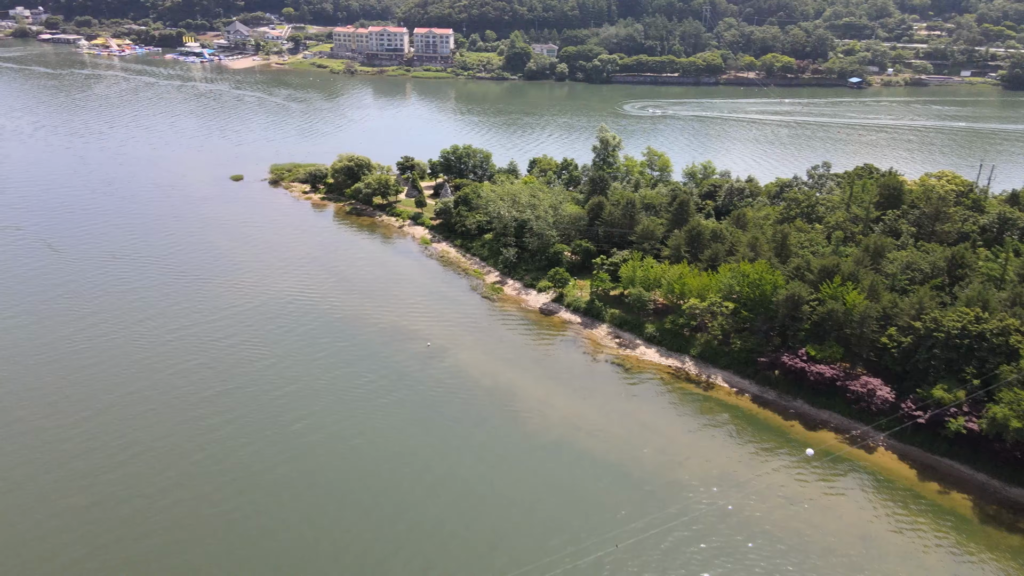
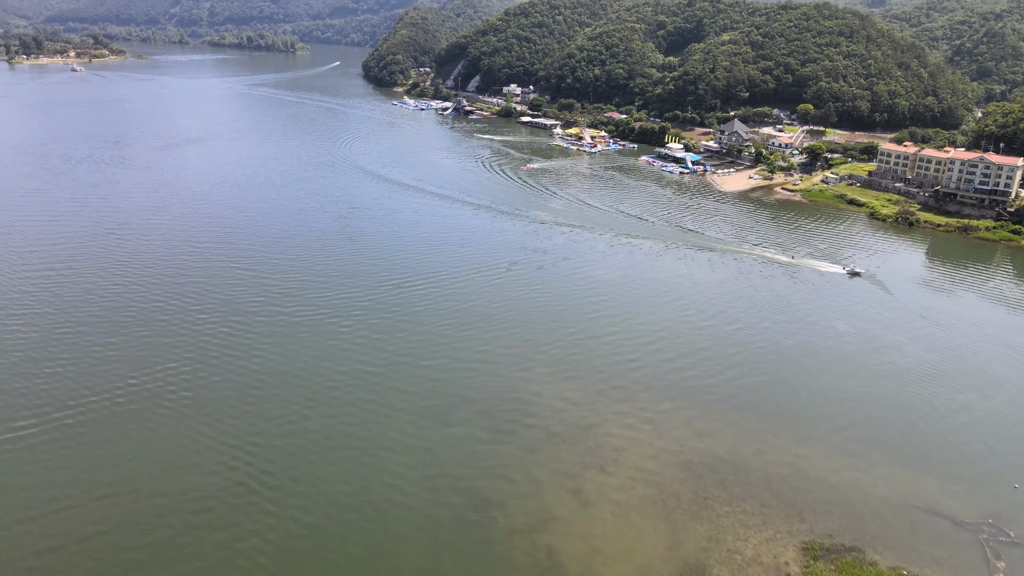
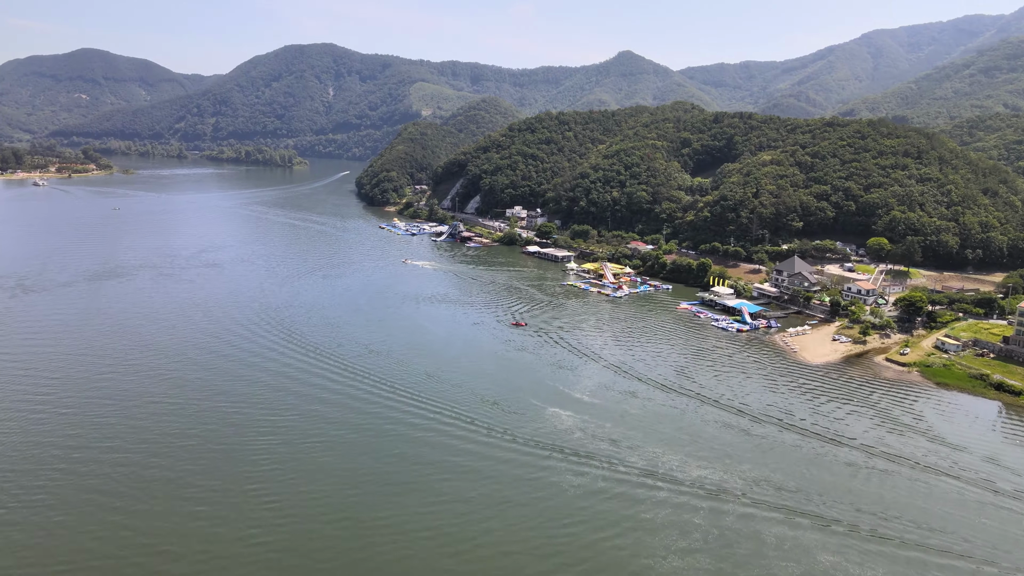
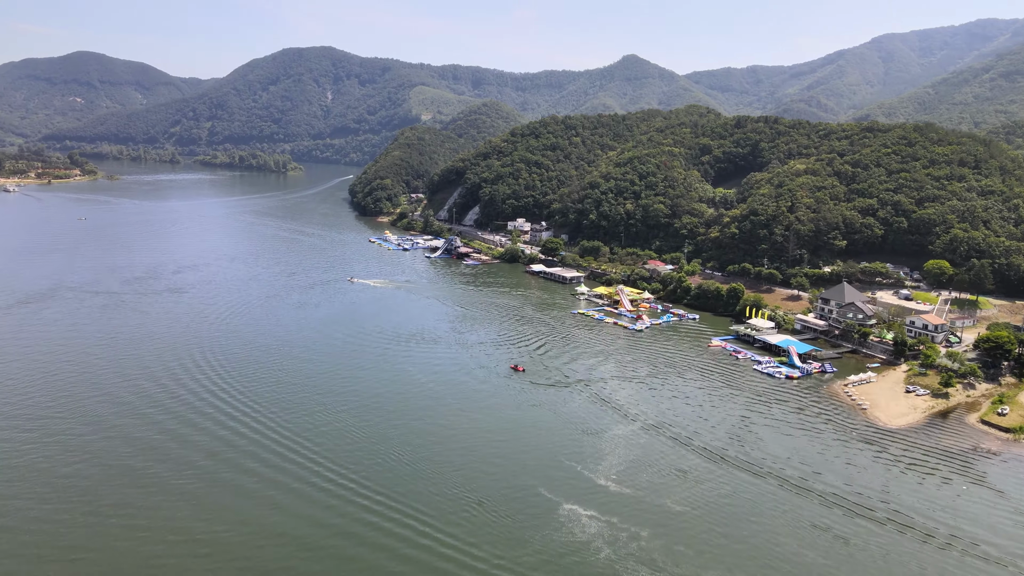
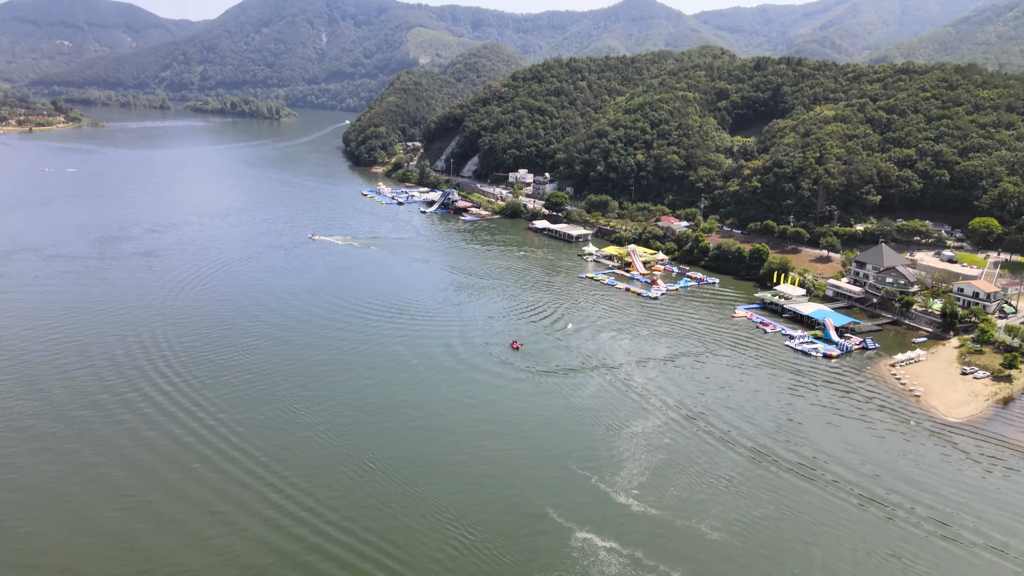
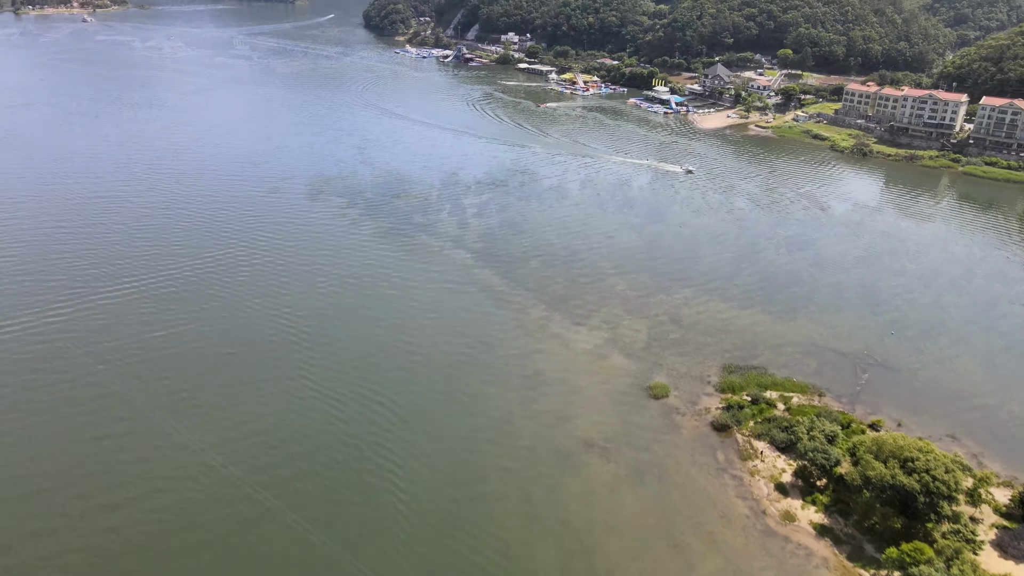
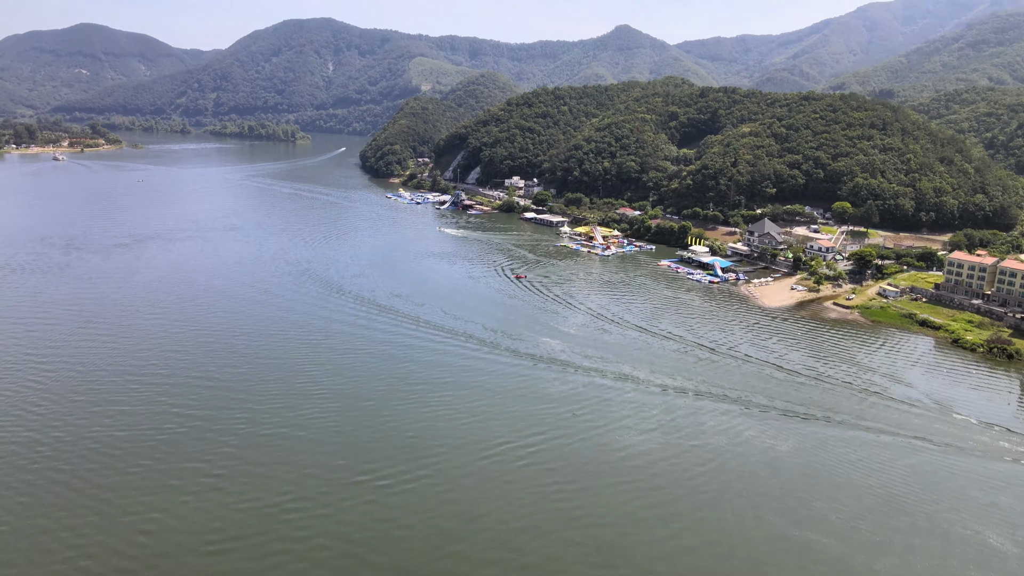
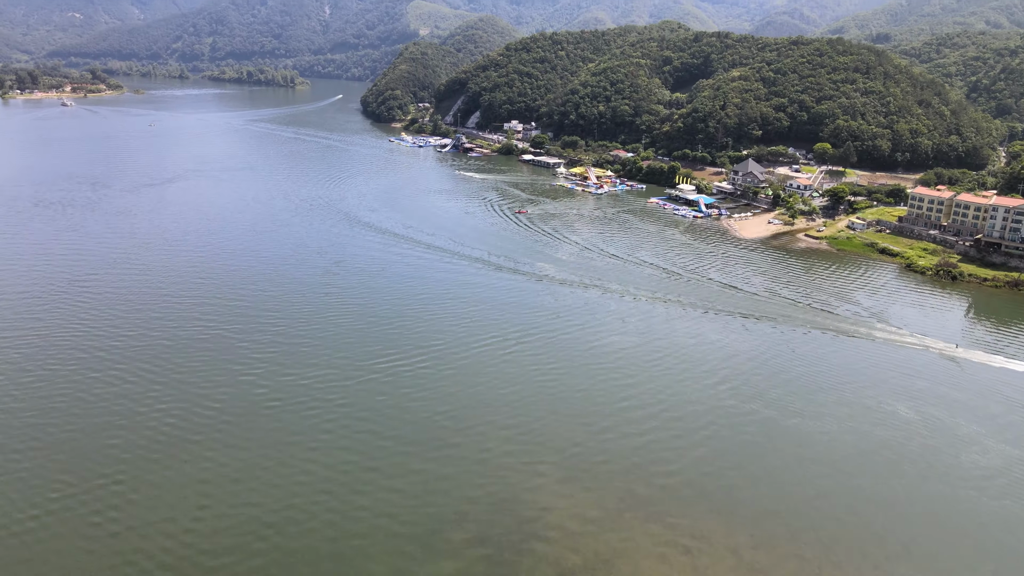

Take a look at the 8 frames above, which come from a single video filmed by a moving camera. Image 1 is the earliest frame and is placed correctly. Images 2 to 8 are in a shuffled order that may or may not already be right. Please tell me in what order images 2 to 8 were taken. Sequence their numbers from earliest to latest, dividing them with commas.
6, 2, 8, 7, 3, 4, 5
